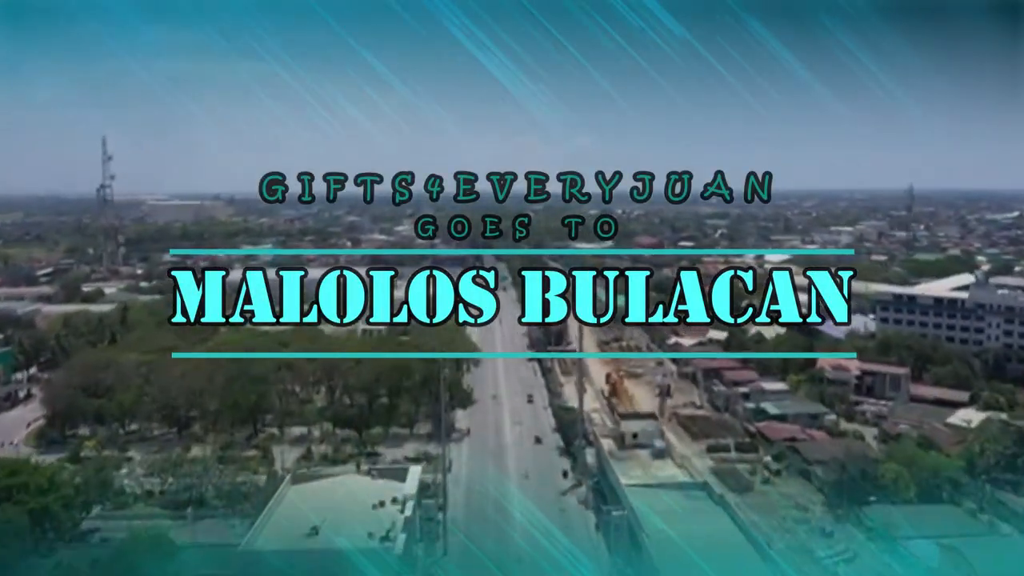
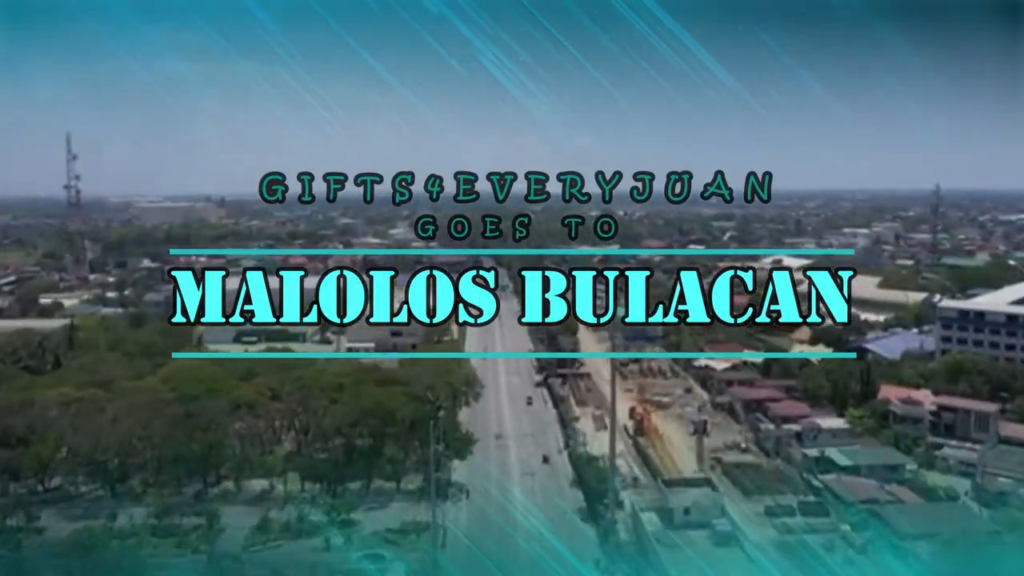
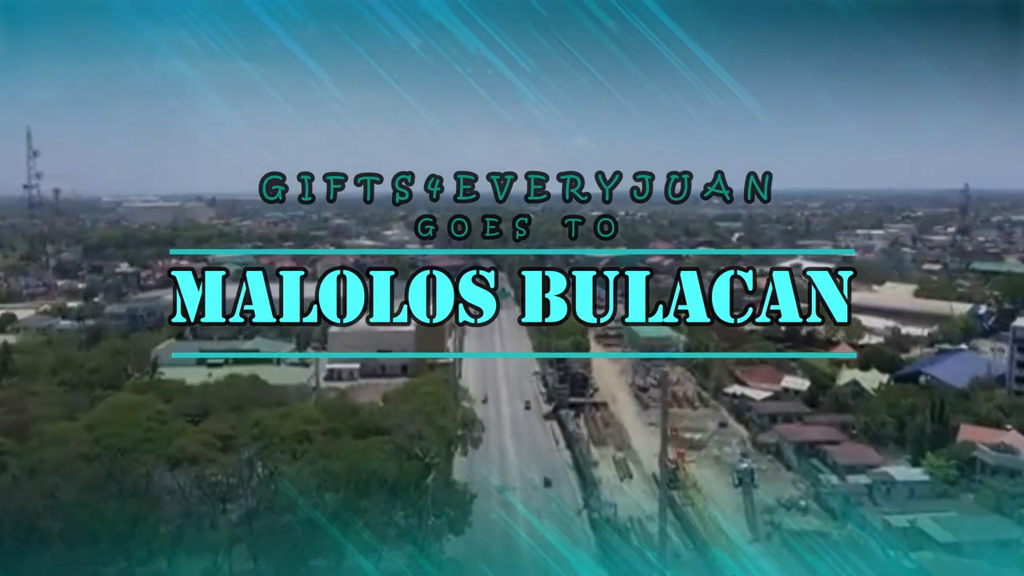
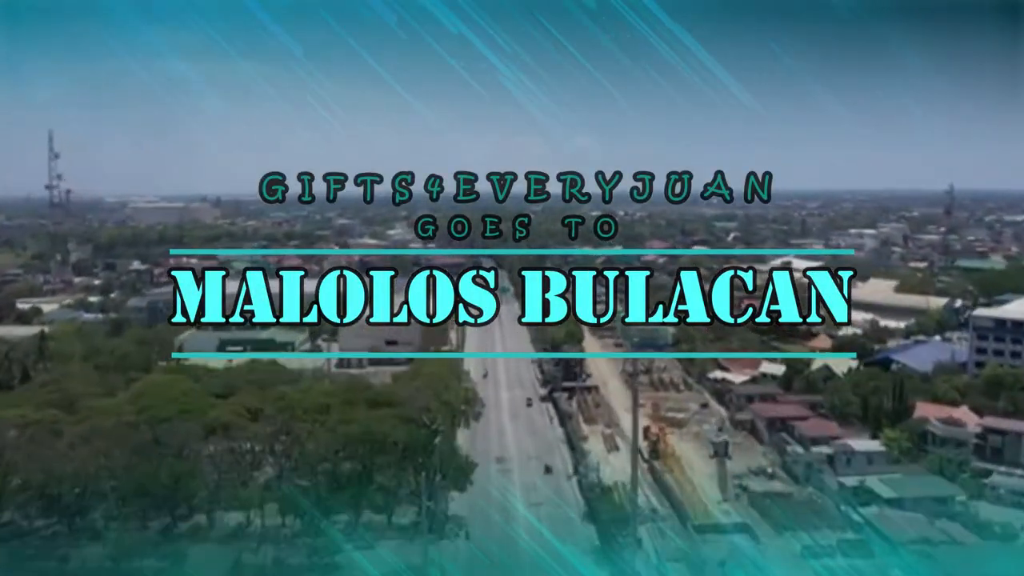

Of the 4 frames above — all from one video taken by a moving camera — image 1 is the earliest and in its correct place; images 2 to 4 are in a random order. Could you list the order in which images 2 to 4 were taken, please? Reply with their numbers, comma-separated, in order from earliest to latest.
2, 4, 3
